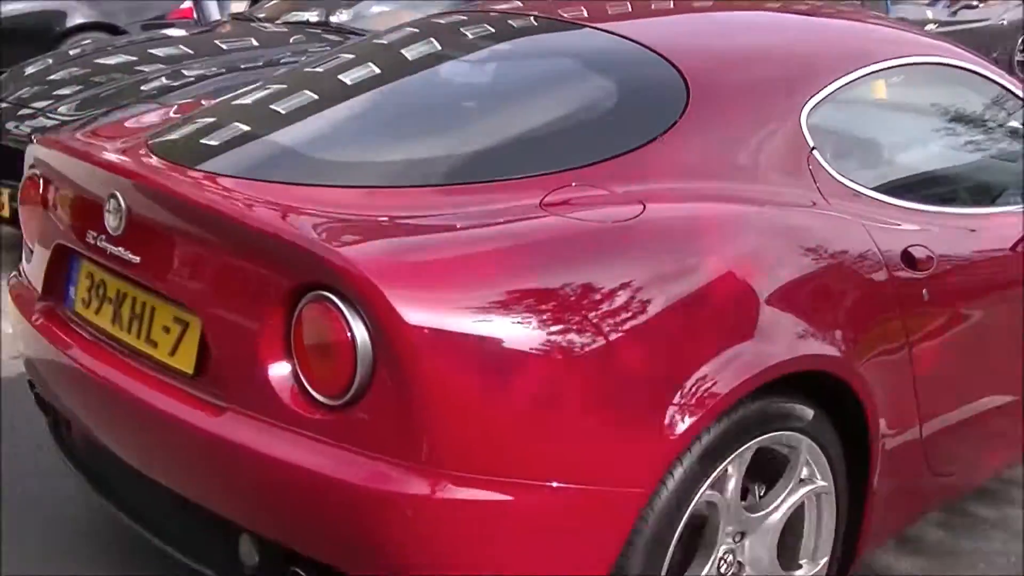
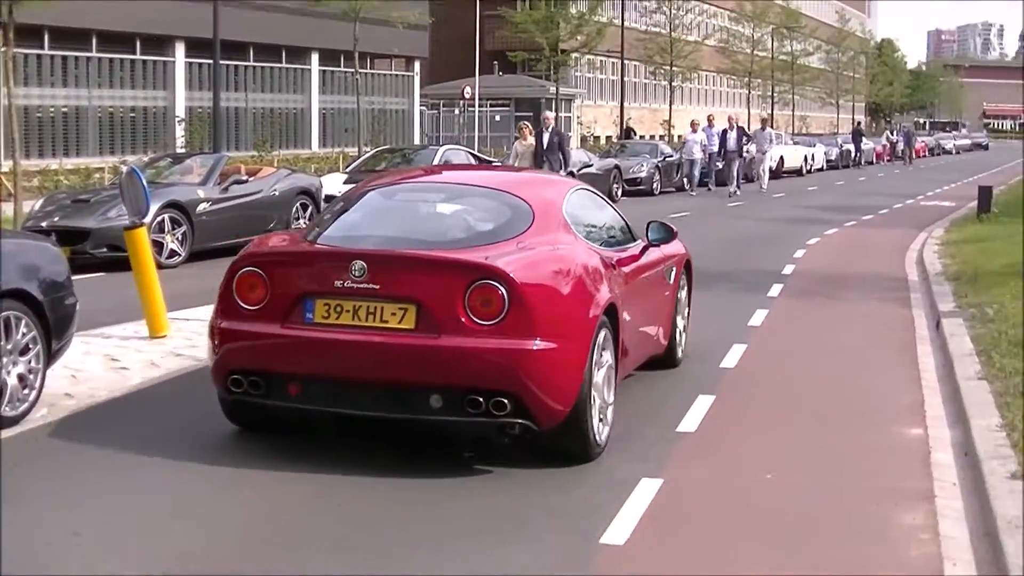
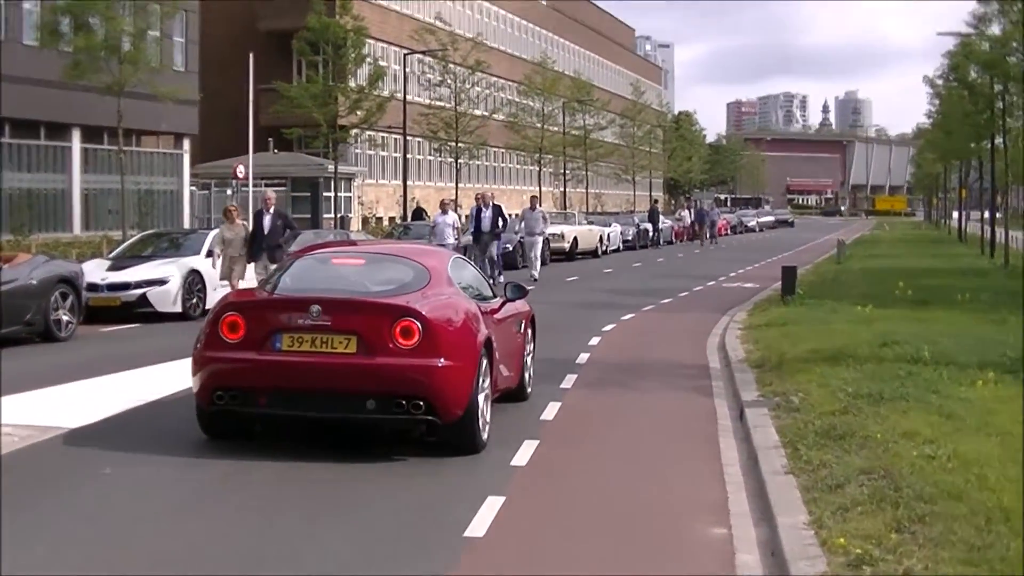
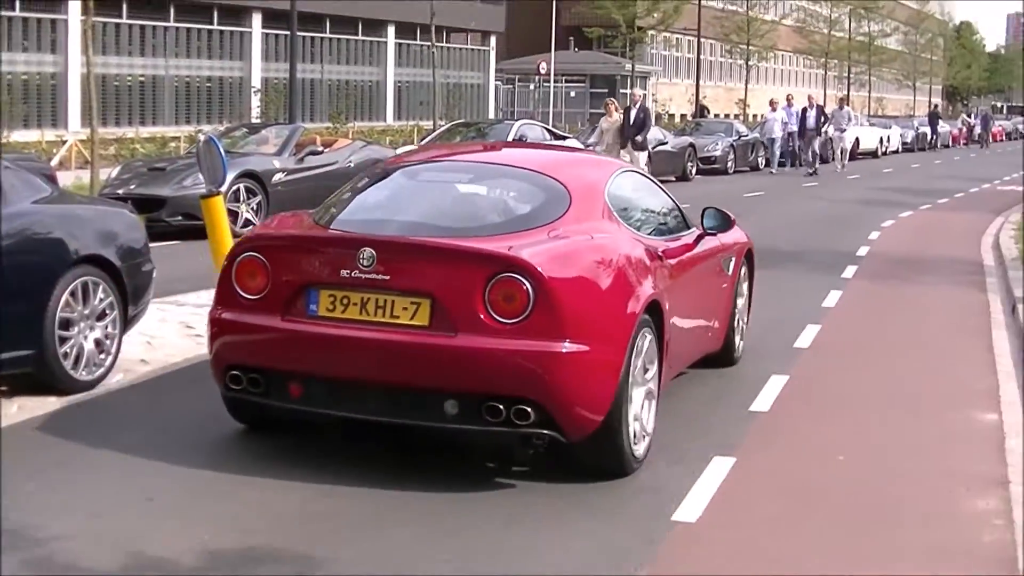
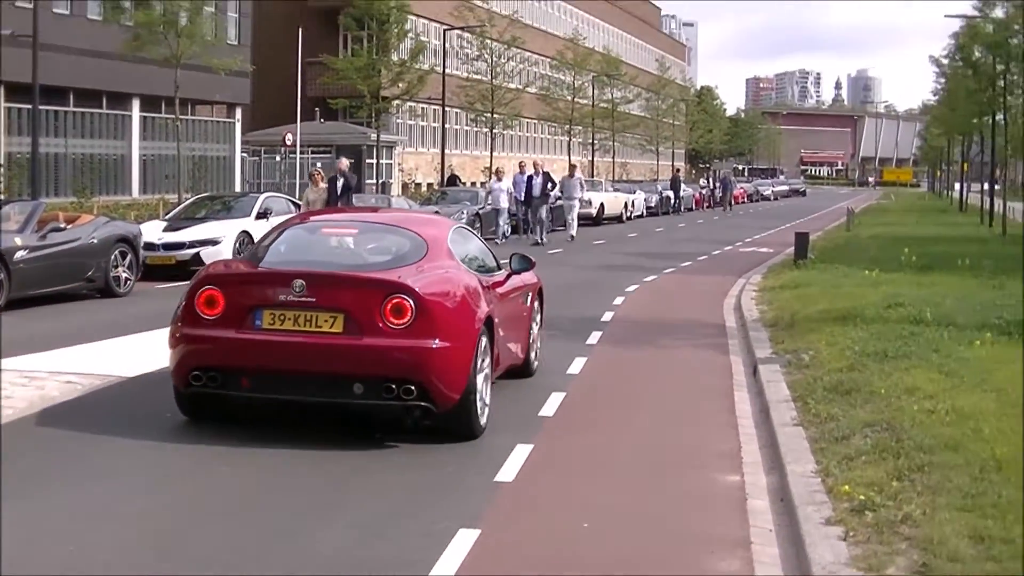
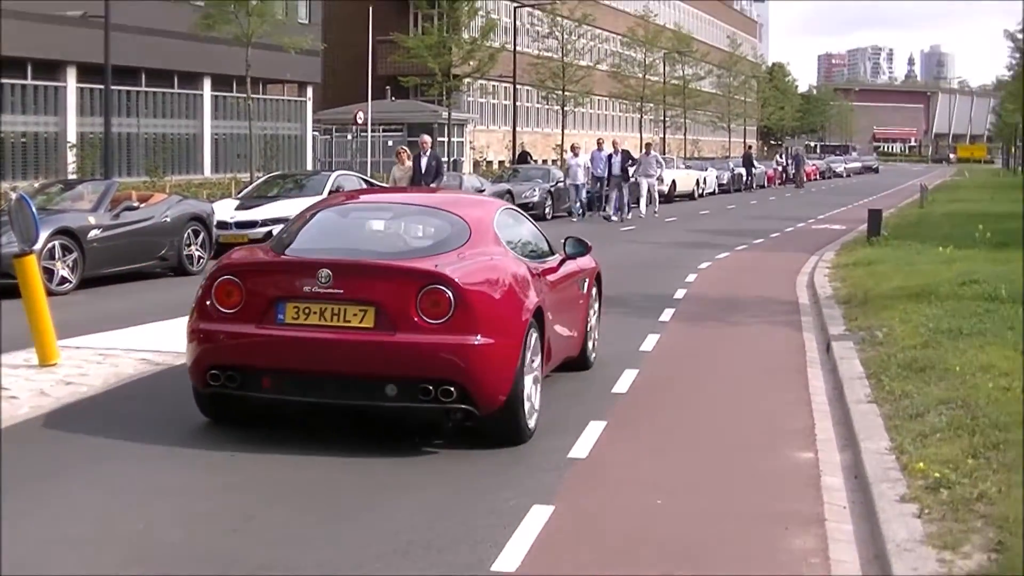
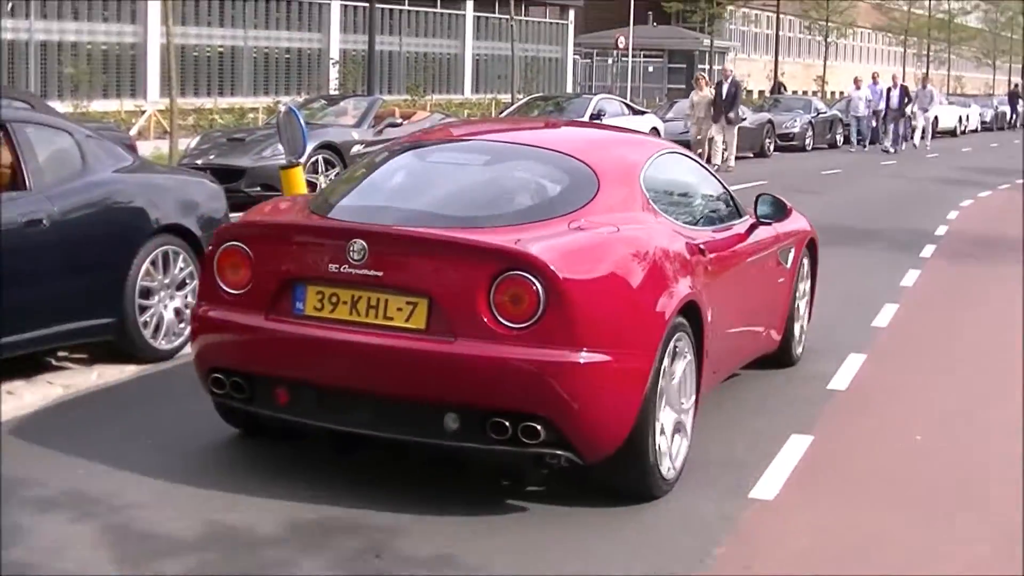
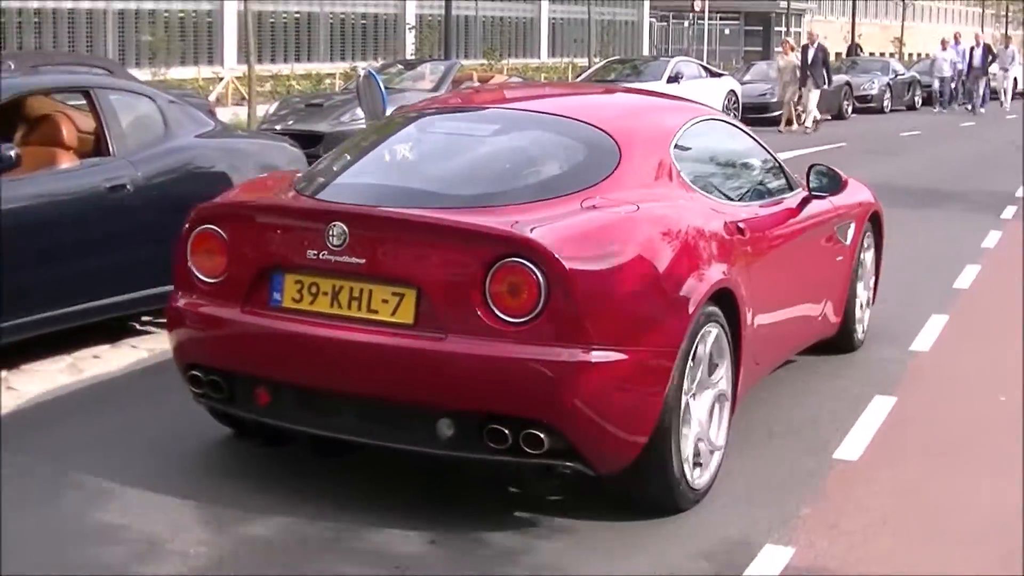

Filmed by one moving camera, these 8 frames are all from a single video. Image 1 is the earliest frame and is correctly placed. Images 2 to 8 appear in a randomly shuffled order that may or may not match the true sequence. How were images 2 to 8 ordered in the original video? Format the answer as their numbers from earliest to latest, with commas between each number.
8, 7, 4, 2, 6, 5, 3
